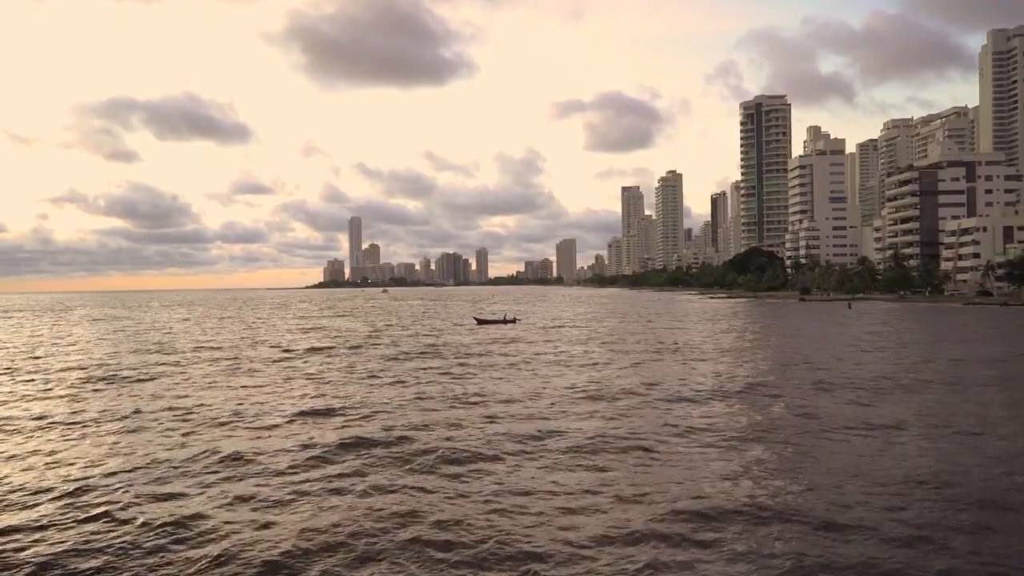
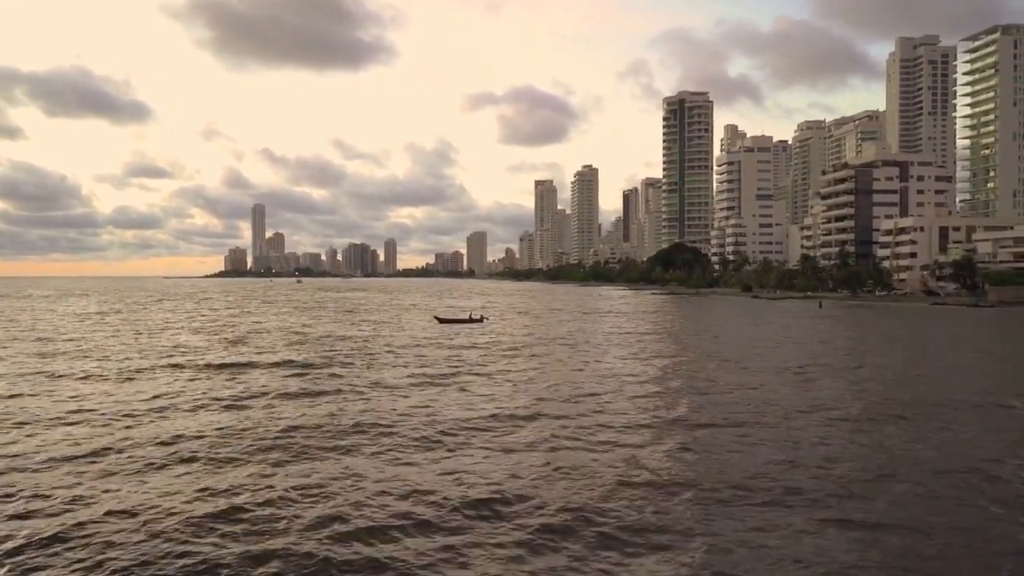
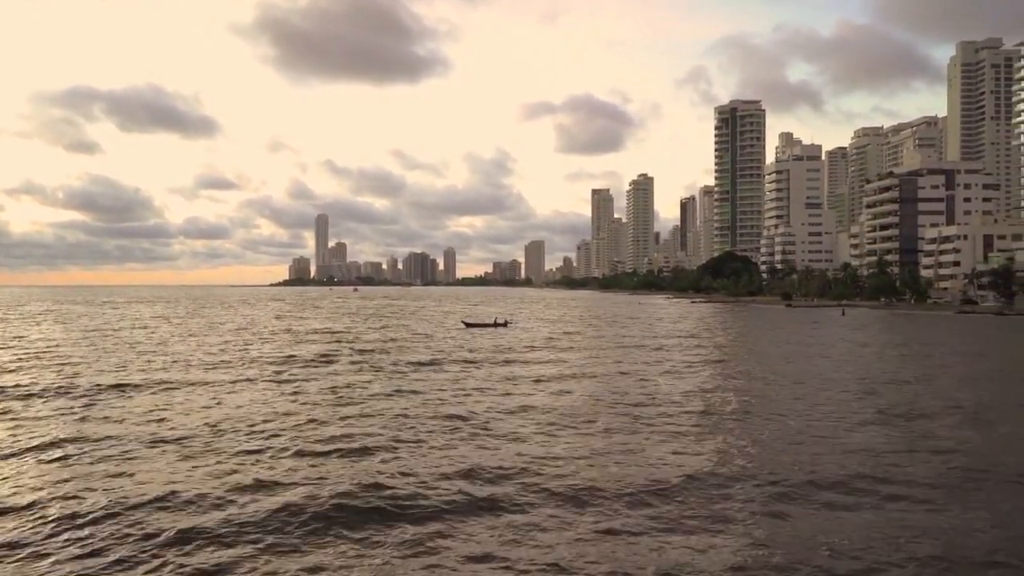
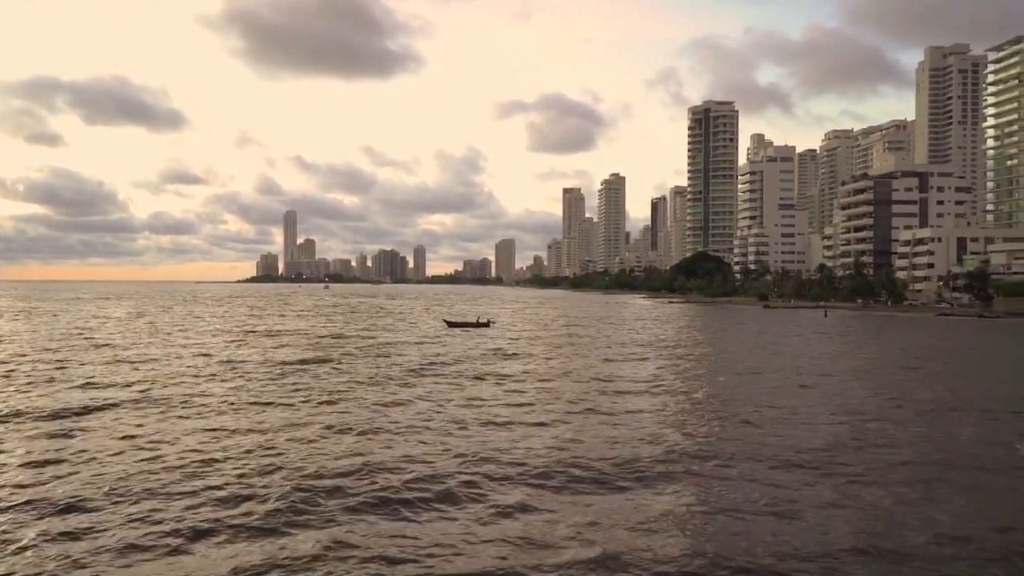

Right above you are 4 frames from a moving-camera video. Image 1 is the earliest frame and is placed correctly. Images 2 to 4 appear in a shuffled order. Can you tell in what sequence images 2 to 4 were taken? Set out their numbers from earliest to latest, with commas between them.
3, 4, 2
